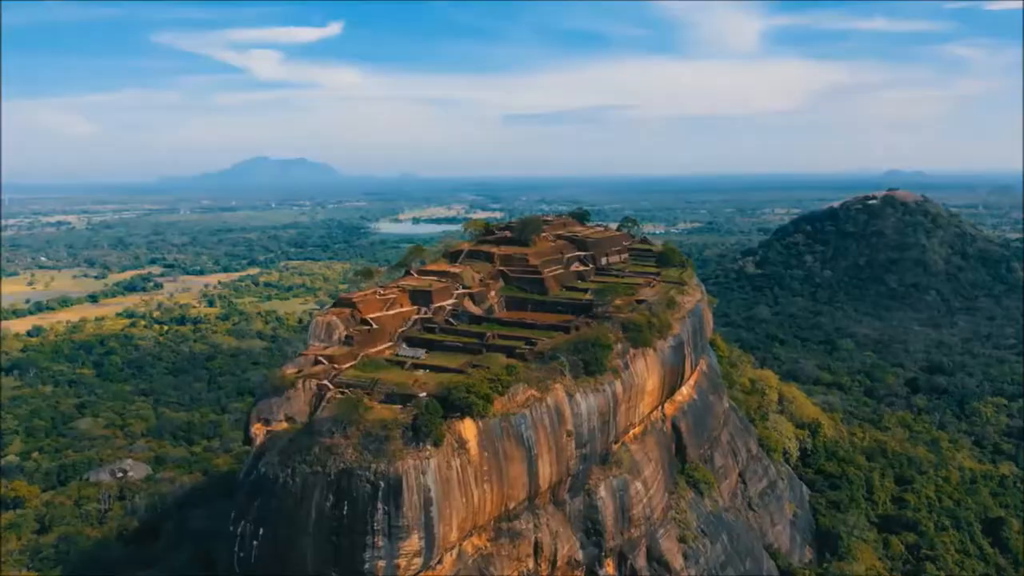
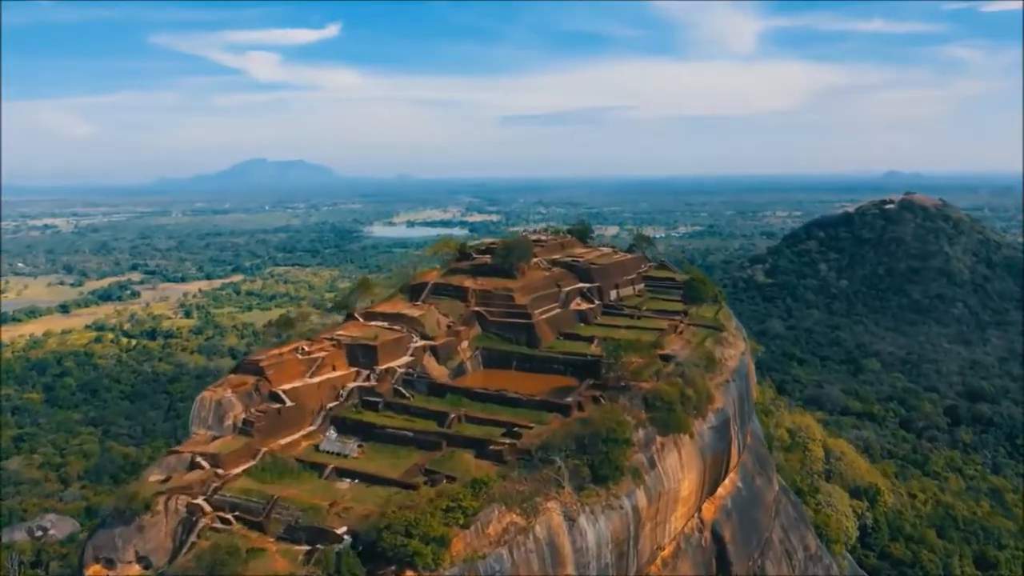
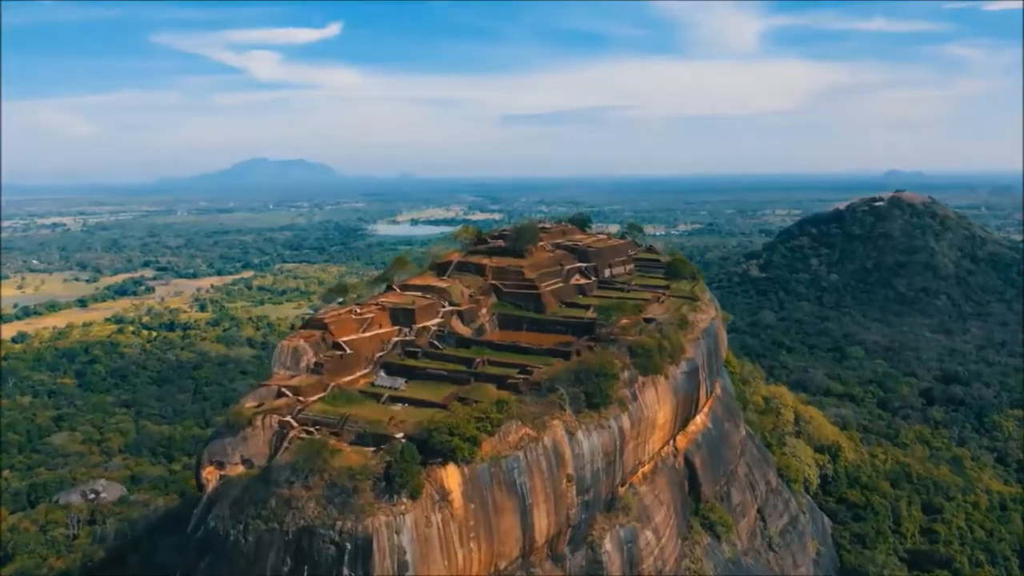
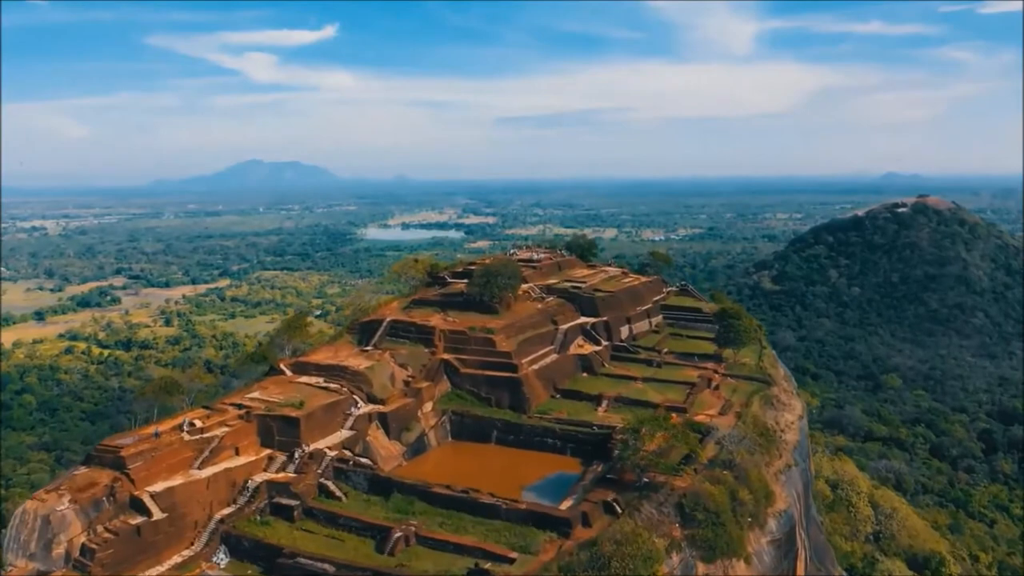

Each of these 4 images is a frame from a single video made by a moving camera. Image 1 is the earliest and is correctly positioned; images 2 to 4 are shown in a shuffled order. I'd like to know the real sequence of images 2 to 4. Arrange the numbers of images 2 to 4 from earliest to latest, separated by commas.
3, 2, 4
